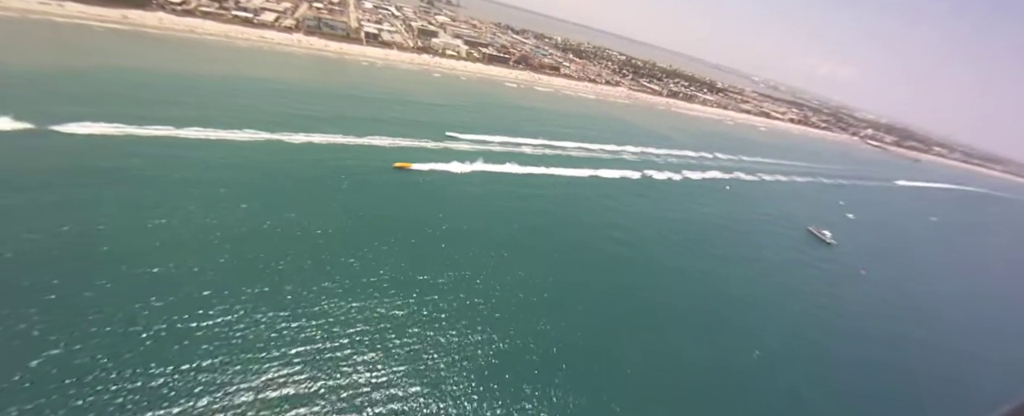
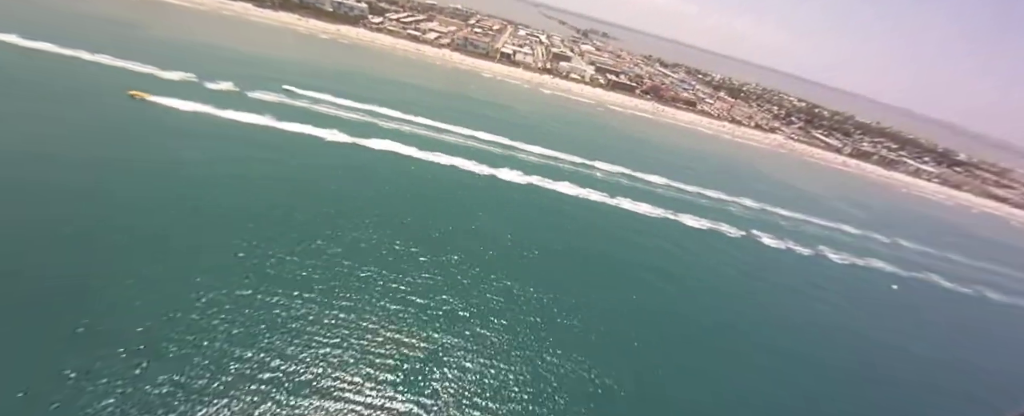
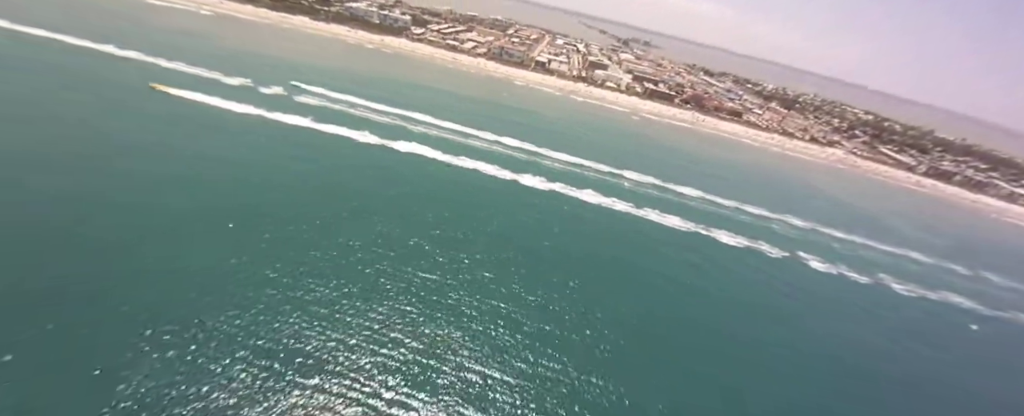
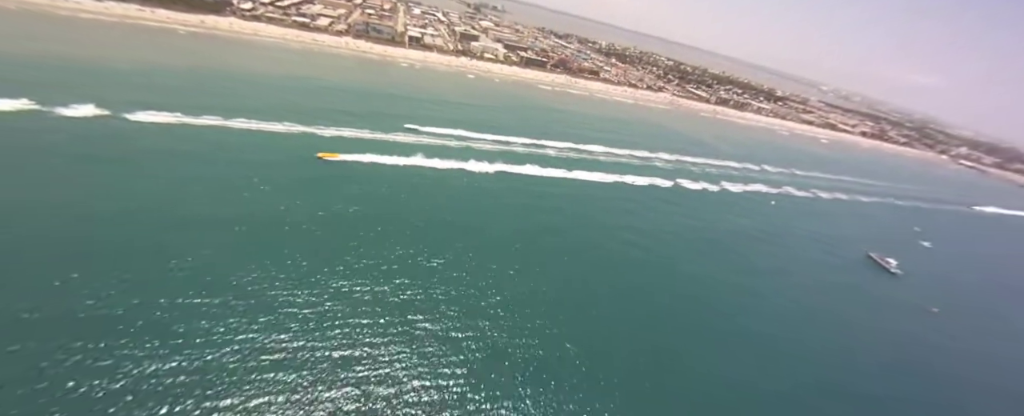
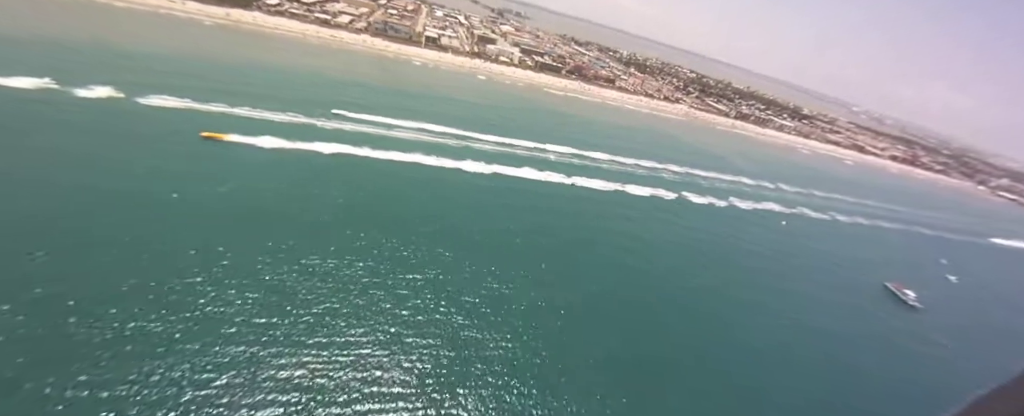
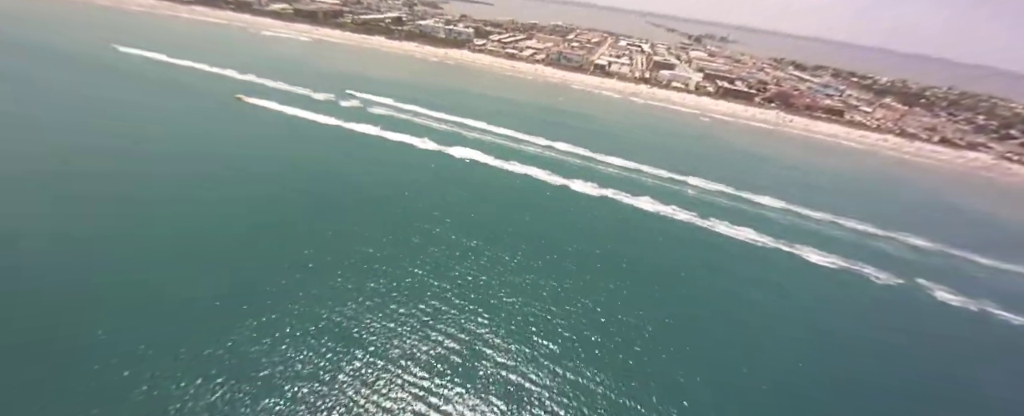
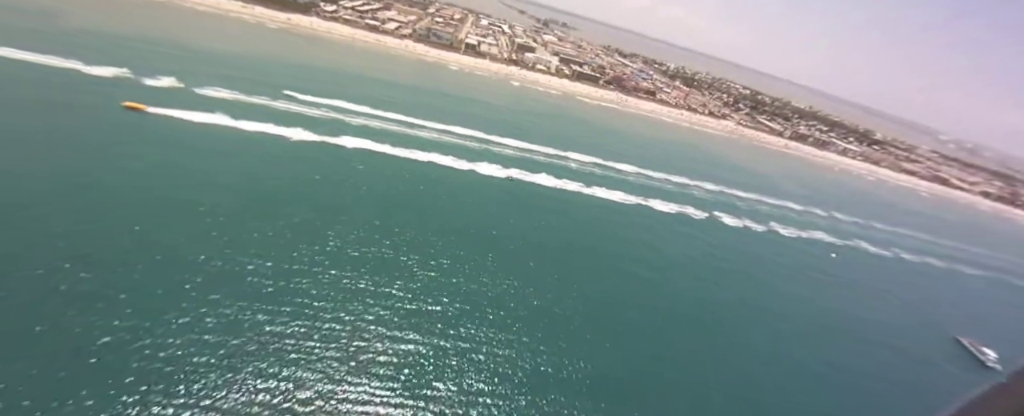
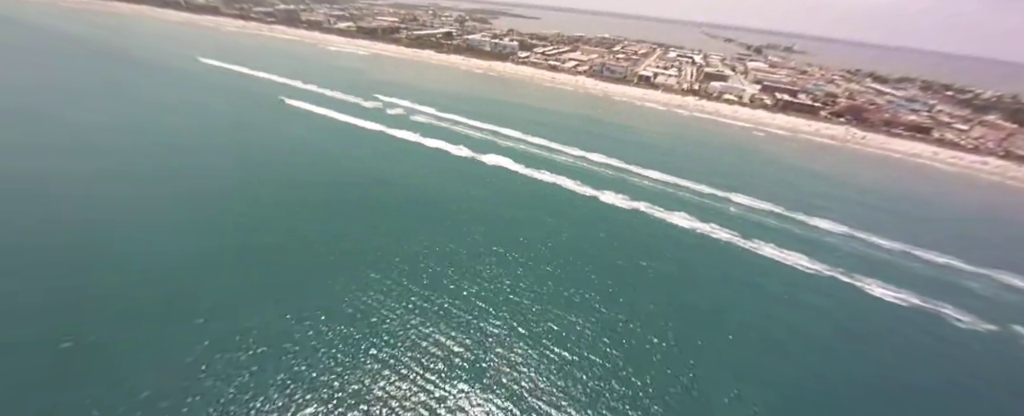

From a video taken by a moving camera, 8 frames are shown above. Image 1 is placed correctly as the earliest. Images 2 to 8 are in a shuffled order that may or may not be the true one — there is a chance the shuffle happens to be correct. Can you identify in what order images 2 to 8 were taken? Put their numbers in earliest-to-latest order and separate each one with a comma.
4, 5, 7, 2, 3, 6, 8
